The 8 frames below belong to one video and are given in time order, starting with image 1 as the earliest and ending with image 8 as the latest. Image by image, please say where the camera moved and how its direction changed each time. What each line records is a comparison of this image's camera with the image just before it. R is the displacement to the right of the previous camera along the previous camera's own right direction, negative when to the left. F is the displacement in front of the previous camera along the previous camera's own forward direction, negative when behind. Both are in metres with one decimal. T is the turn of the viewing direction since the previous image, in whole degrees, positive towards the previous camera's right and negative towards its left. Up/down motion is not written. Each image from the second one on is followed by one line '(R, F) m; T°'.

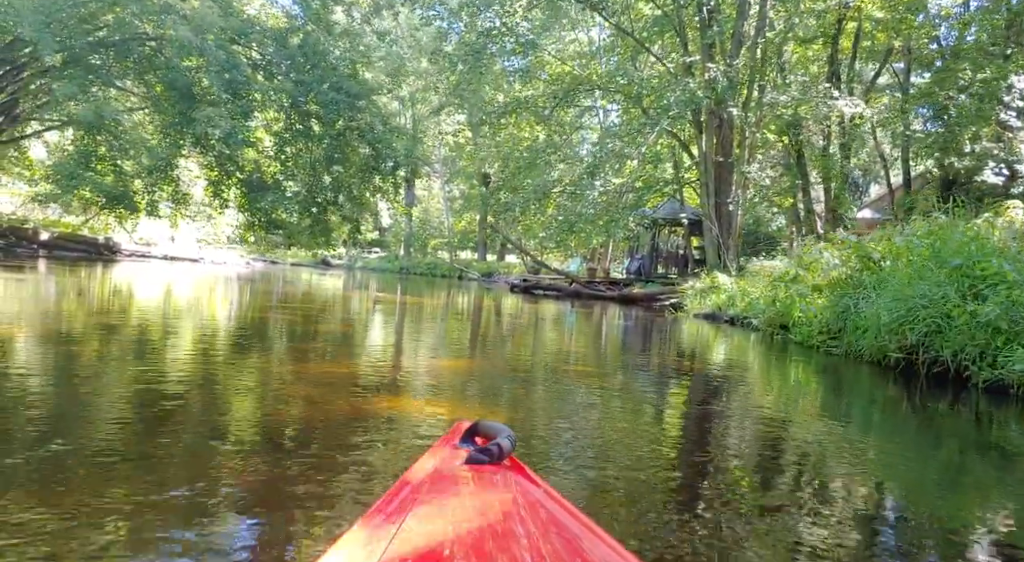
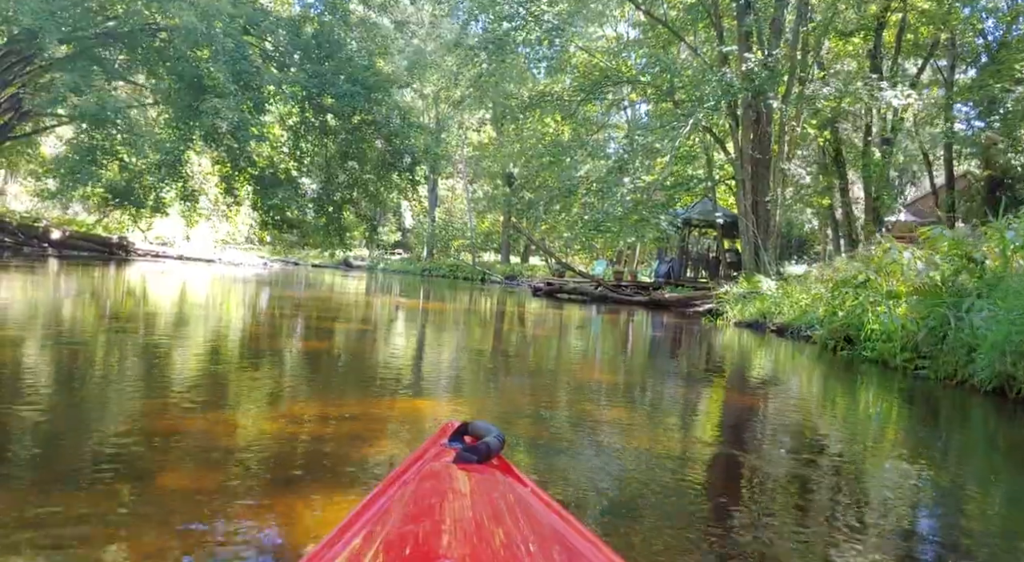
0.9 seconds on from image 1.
(0.0, +0.6) m; -2°
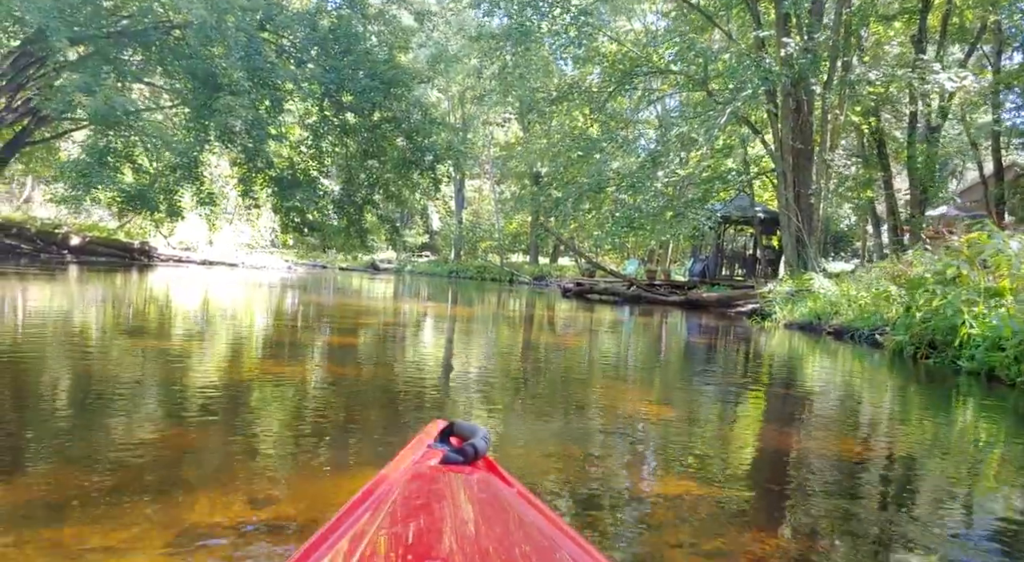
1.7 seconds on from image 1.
(0.0, +0.5) m; -2°
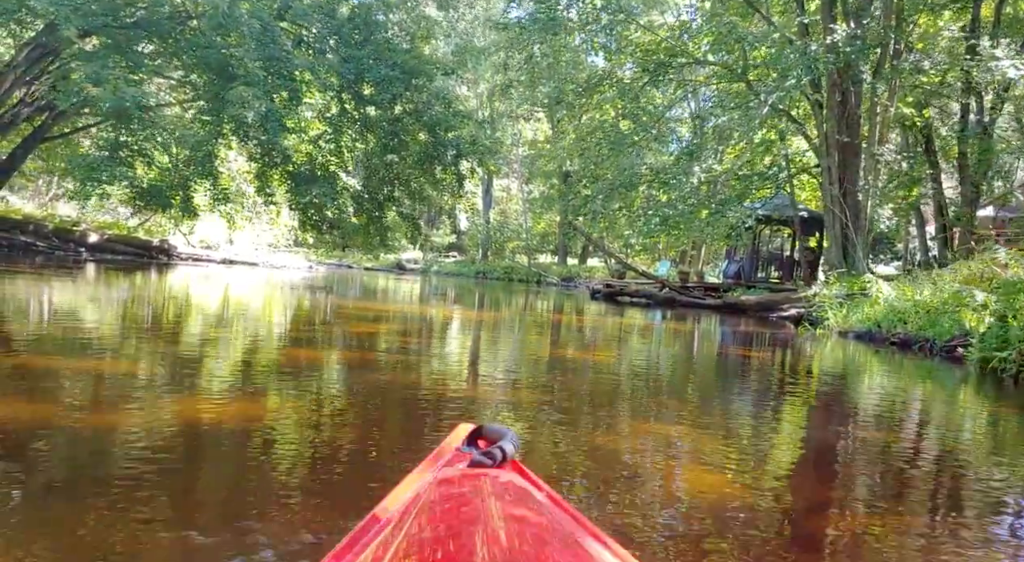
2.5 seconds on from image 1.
(0.0, +0.6) m; -2°
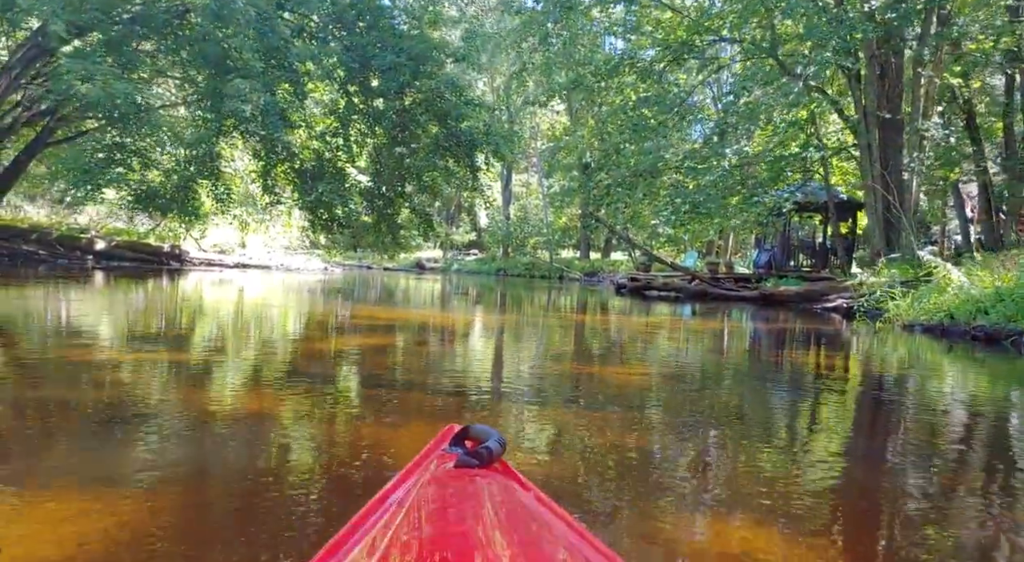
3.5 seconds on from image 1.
(0.0, +0.6) m; -2°
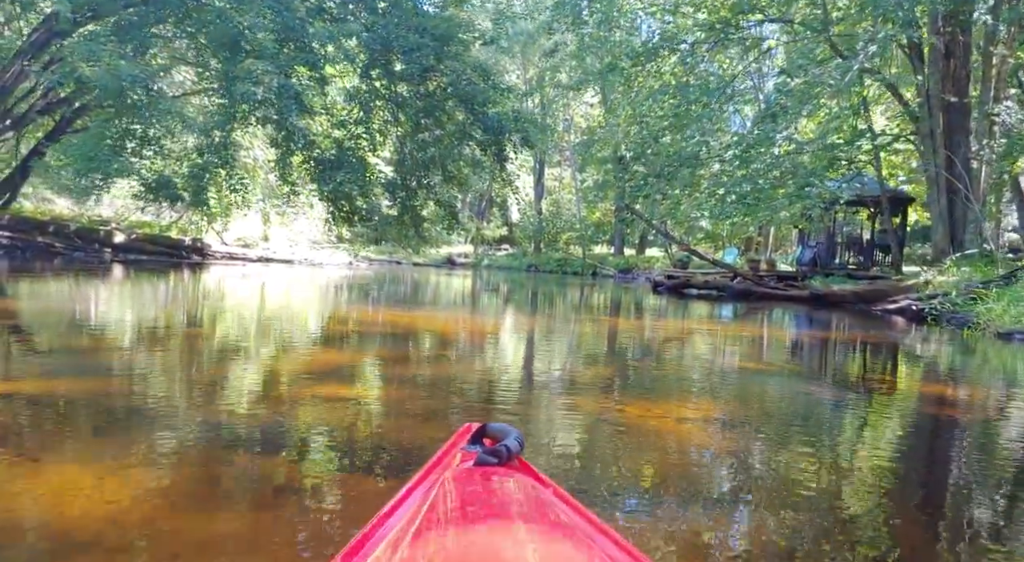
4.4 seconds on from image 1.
(0.0, +0.6) m; -2°
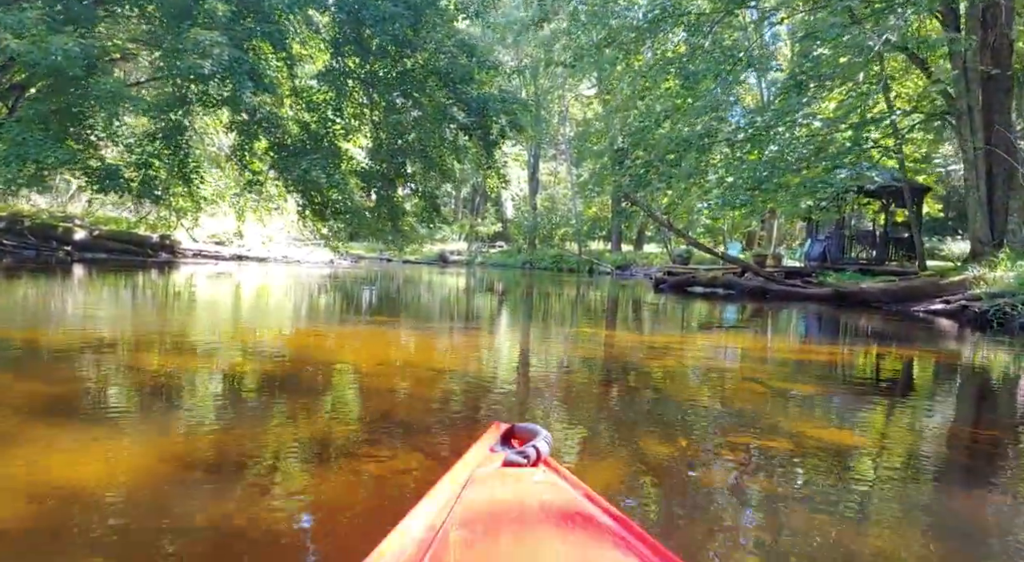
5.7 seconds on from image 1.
(+0.1, +1.0) m; 0°
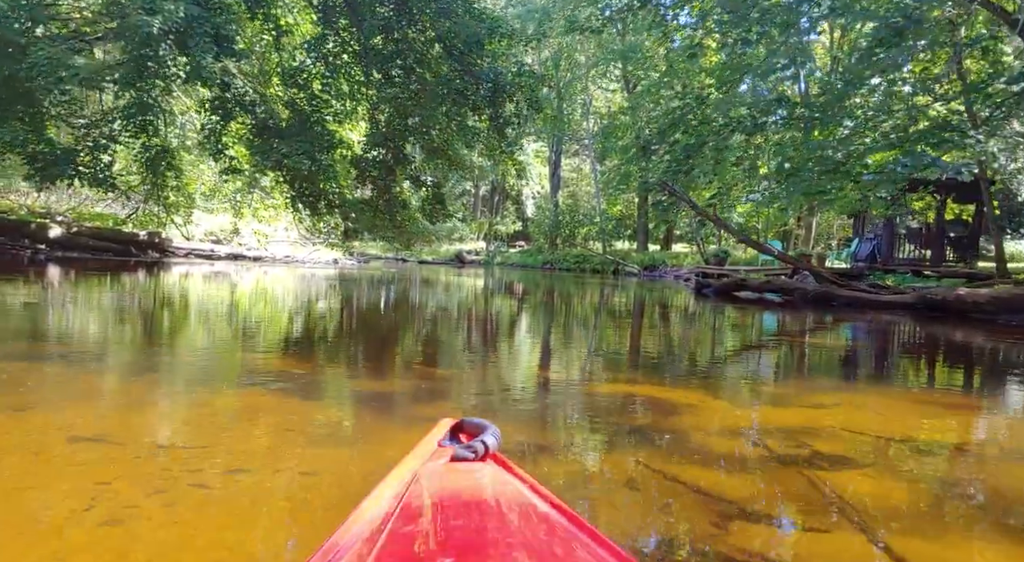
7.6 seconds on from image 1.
(0.0, +1.3) m; -1°
